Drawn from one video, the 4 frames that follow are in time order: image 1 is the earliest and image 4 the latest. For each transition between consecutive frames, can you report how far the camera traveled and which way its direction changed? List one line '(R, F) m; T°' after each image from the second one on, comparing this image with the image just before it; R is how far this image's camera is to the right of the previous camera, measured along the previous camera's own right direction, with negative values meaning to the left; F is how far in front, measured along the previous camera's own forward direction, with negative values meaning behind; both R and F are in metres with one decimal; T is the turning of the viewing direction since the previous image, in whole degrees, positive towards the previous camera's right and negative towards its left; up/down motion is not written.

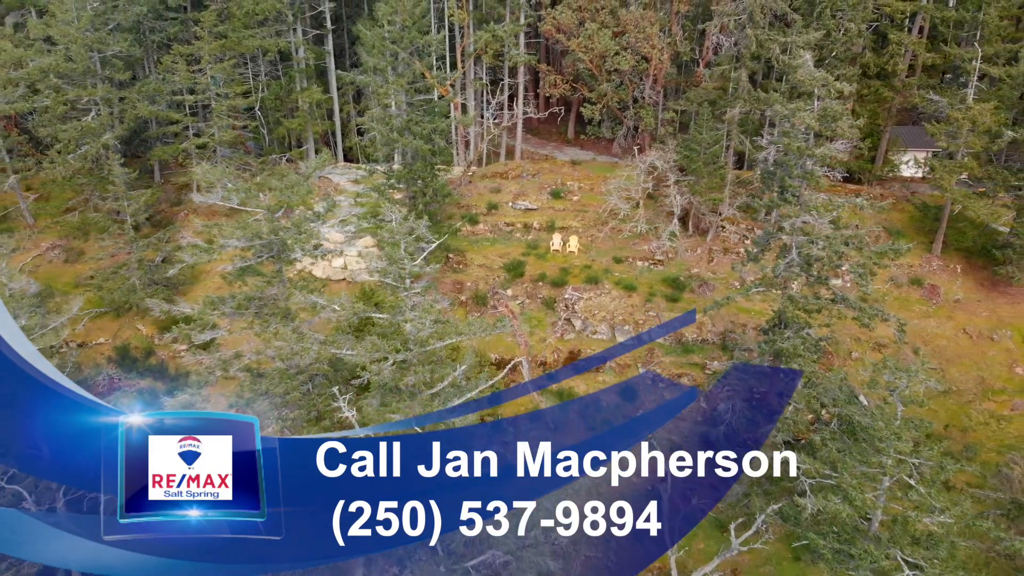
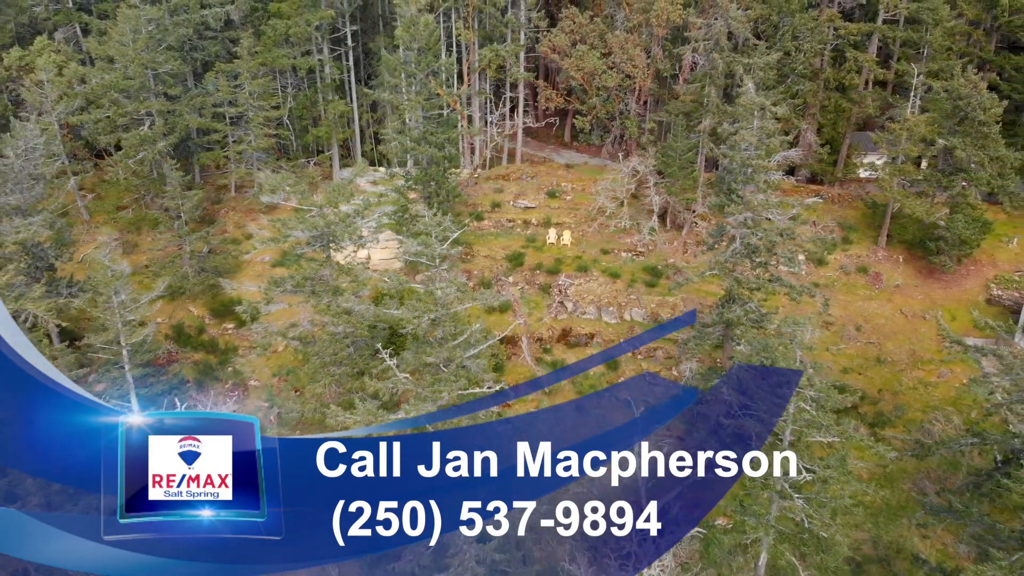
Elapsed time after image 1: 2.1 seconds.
(0.0, -3.4) m; 0°
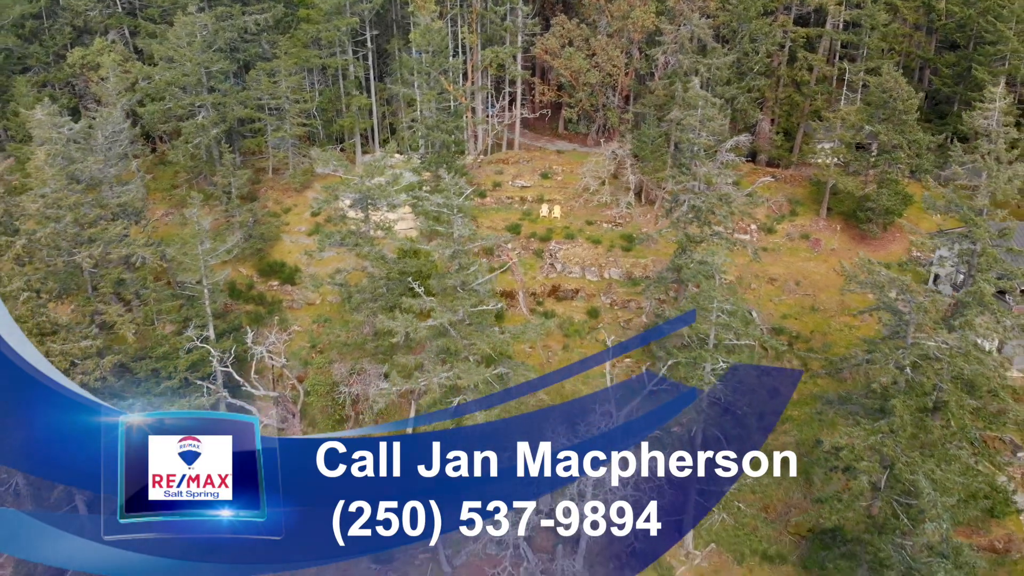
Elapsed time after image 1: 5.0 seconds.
(+0.1, -4.7) m; 0°
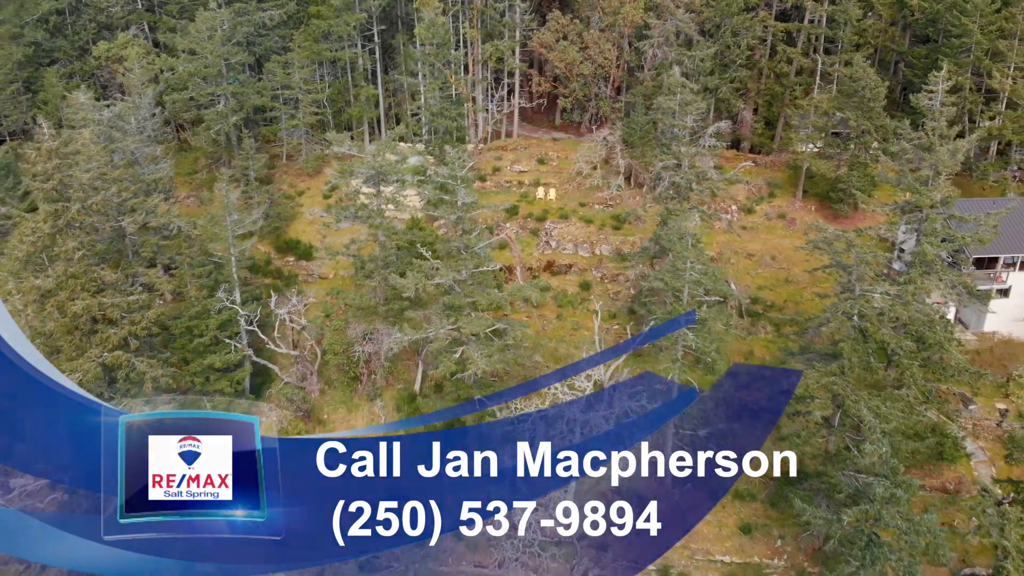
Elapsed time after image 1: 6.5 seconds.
(+0.1, -2.3) m; 0°
